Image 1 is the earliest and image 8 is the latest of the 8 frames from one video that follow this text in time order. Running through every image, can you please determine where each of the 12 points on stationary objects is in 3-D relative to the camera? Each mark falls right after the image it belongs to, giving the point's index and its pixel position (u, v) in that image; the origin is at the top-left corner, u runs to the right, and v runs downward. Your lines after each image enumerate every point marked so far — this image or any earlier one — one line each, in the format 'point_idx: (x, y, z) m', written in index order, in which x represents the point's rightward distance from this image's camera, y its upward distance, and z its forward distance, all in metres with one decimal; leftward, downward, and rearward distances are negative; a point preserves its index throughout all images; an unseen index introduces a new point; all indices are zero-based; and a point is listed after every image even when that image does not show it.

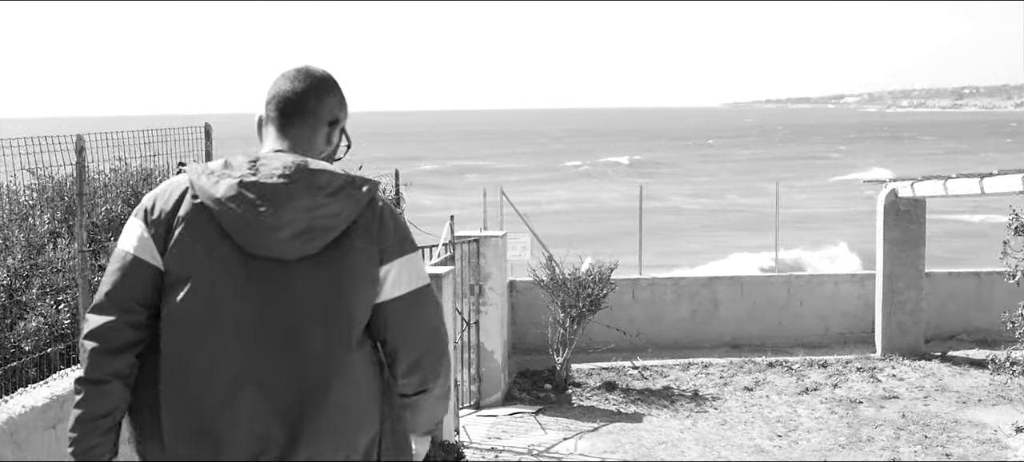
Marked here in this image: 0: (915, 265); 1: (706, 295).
0: (+3.5, -0.3, +14.3) m
1: (+1.7, -0.6, +14.7) m
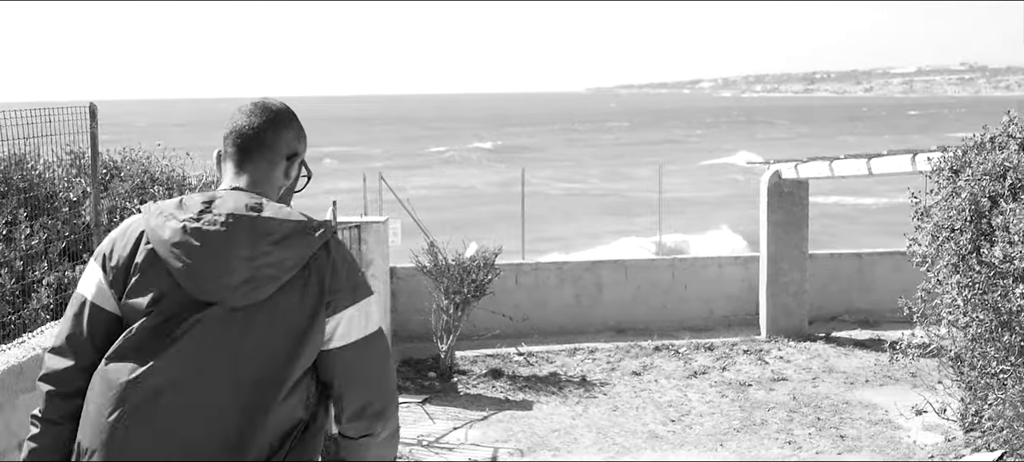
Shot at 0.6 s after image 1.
0: (+2.5, -0.1, +14.2) m
1: (+0.7, -0.4, +14.5) m
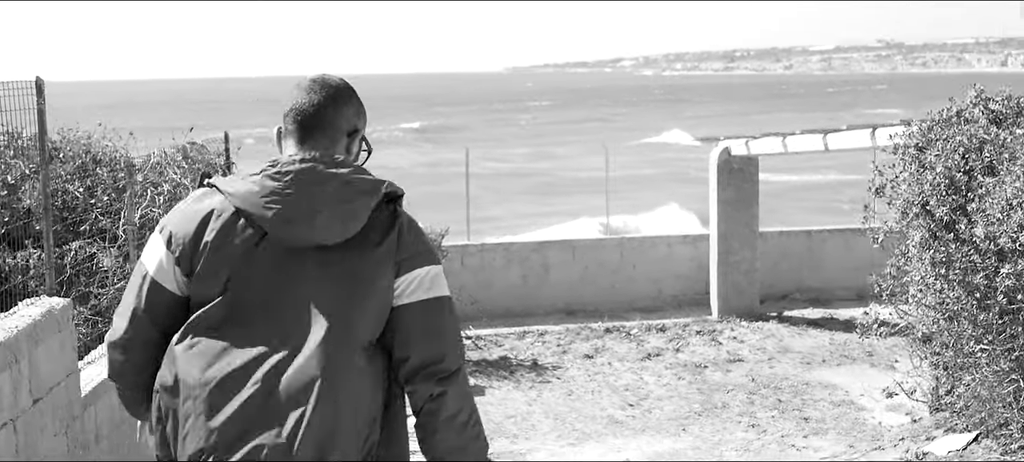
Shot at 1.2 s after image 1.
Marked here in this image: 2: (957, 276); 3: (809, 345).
0: (+2.0, +0.1, +14.0) m
1: (+0.2, -0.3, +14.2) m
2: (+2.2, -0.2, +8.3) m
3: (+2.3, -0.9, +12.7) m
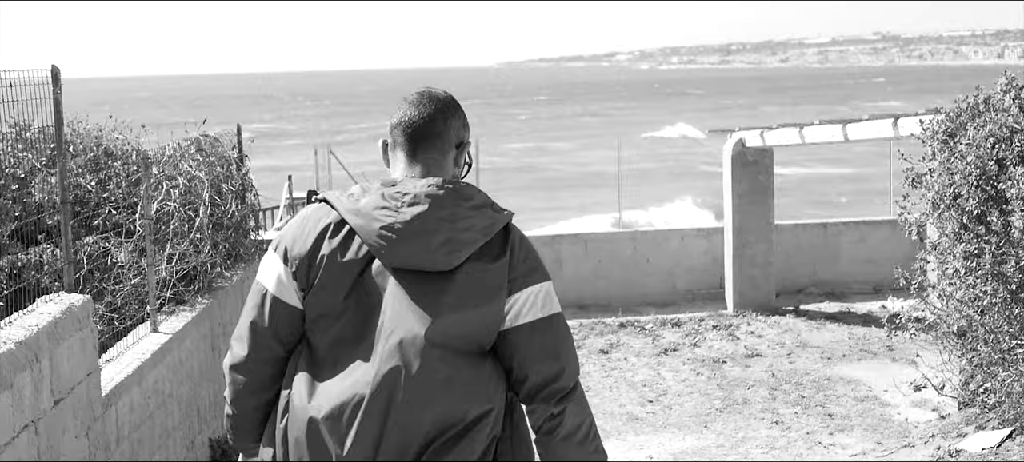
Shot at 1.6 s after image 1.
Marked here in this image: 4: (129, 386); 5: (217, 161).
0: (+2.1, +0.1, +13.8) m
1: (+0.3, -0.2, +14.0) m
2: (+2.4, -0.2, +8.1) m
3: (+2.4, -0.8, +12.5) m
4: (-1.3, -0.5, +5.4) m
5: (-1.4, +0.3, +7.7) m
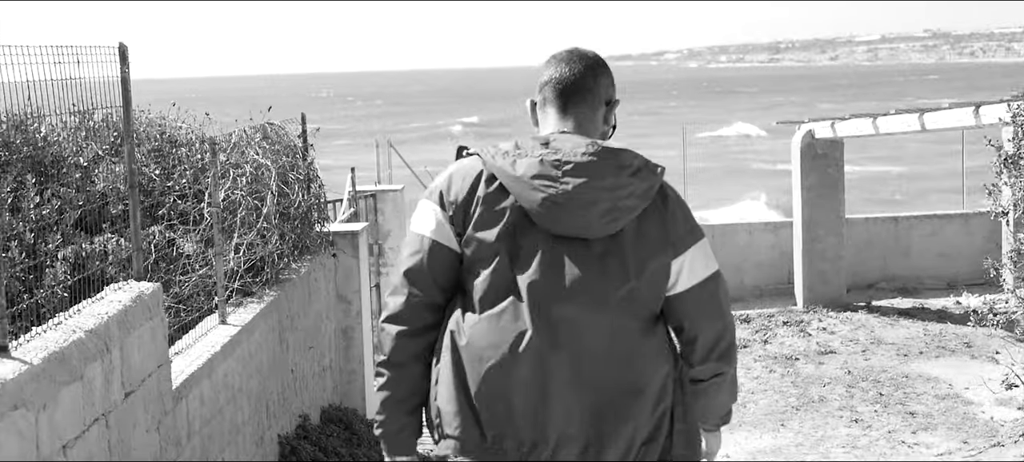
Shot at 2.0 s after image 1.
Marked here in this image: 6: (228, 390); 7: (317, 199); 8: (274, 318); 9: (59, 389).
0: (+2.6, +0.2, +13.4) m
1: (+0.8, -0.2, +13.7) m
2: (+2.7, -0.1, +7.8) m
3: (+2.9, -0.8, +12.1) m
4: (-1.0, -0.5, +5.1) m
5: (-1.0, +0.4, +7.5) m
6: (-1.0, -0.5, +5.6) m
7: (-0.9, +0.2, +8.0) m
8: (-1.0, -0.4, +6.7) m
9: (-1.0, -0.4, +3.7) m
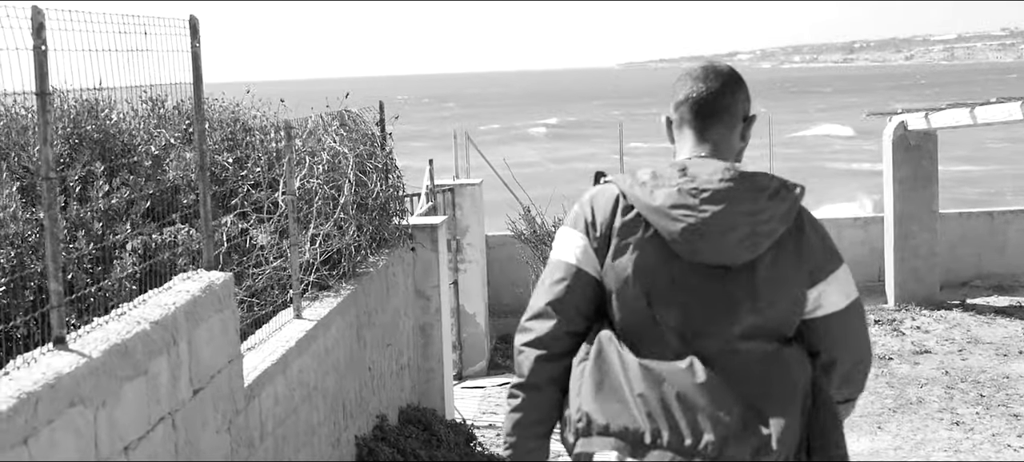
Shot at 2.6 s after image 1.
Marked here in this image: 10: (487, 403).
0: (+3.3, +0.2, +13.0) m
1: (+1.5, -0.1, +13.3) m
2: (+3.1, -0.1, +7.3) m
3: (+3.5, -0.7, +11.6) m
4: (-0.7, -0.4, +4.8) m
5: (-0.7, +0.4, +7.2) m
6: (-0.7, -0.5, +5.3) m
7: (-0.5, +0.2, +7.7) m
8: (-0.6, -0.3, +6.4) m
9: (-0.8, -0.3, +3.4) m
10: (-0.2, -1.1, +10.4) m
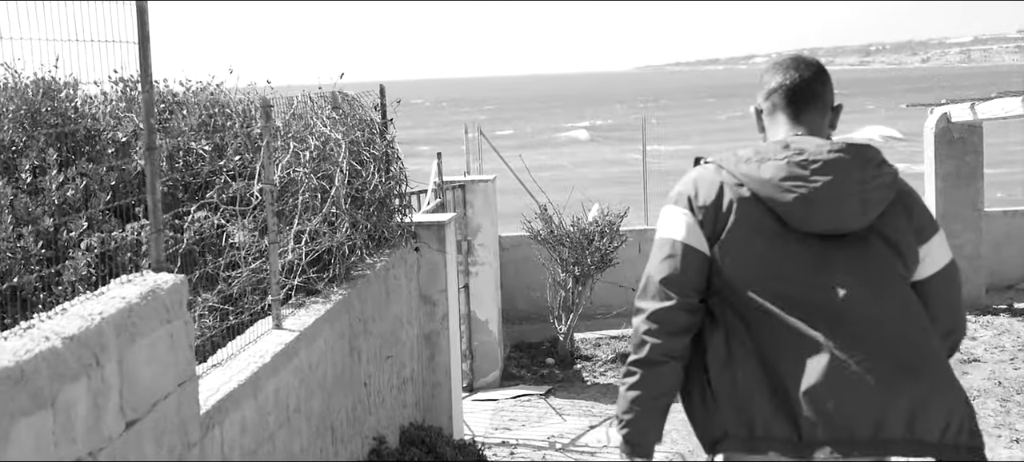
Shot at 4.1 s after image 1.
0: (+3.4, +0.2, +12.1) m
1: (+1.6, -0.1, +12.5) m
2: (+3.2, -0.1, +6.5) m
3: (+3.6, -0.7, +10.8) m
4: (-0.7, -0.4, +4.0) m
5: (-0.6, +0.4, +6.4) m
6: (-0.6, -0.5, +4.5) m
7: (-0.5, +0.2, +6.9) m
8: (-0.6, -0.3, +5.6) m
9: (-0.8, -0.3, +2.6) m
10: (-0.1, -1.1, +9.5) m
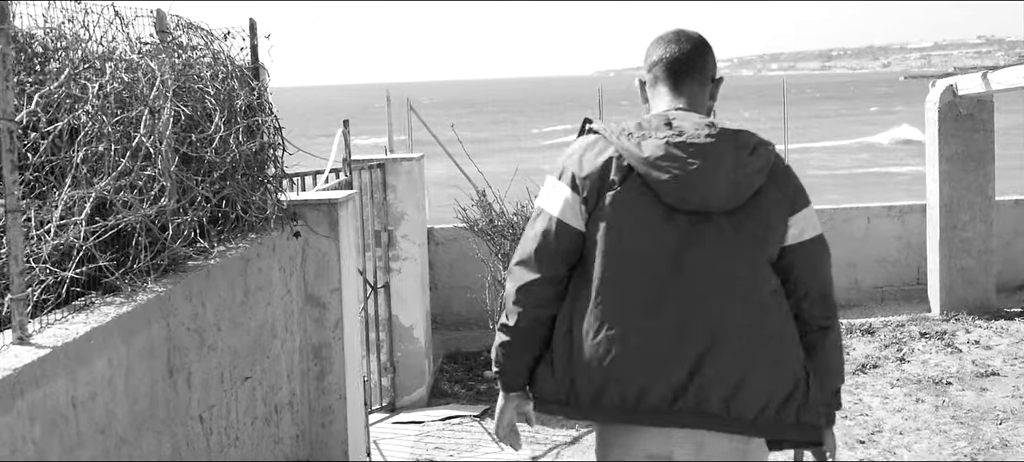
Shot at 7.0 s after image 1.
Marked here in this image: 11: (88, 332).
0: (+3.0, +0.3, +10.5) m
1: (+1.2, -0.1, +10.8) m
2: (+2.9, 0.0, +4.8) m
3: (+3.2, -0.7, +9.2) m
4: (-0.9, -0.3, +2.3) m
5: (-0.9, +0.5, +4.7) m
6: (-0.9, -0.4, +2.8) m
7: (-0.8, +0.3, +5.2) m
8: (-0.8, -0.2, +3.8) m
9: (-1.0, -0.2, +0.8) m
10: (-0.4, -1.0, +7.8) m
11: (-0.9, -0.2, +3.4) m
